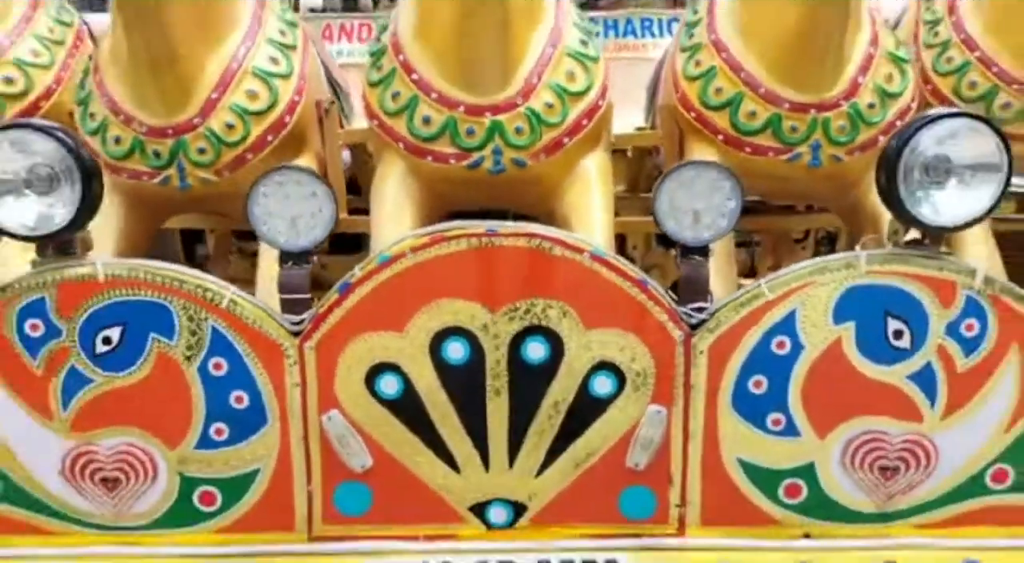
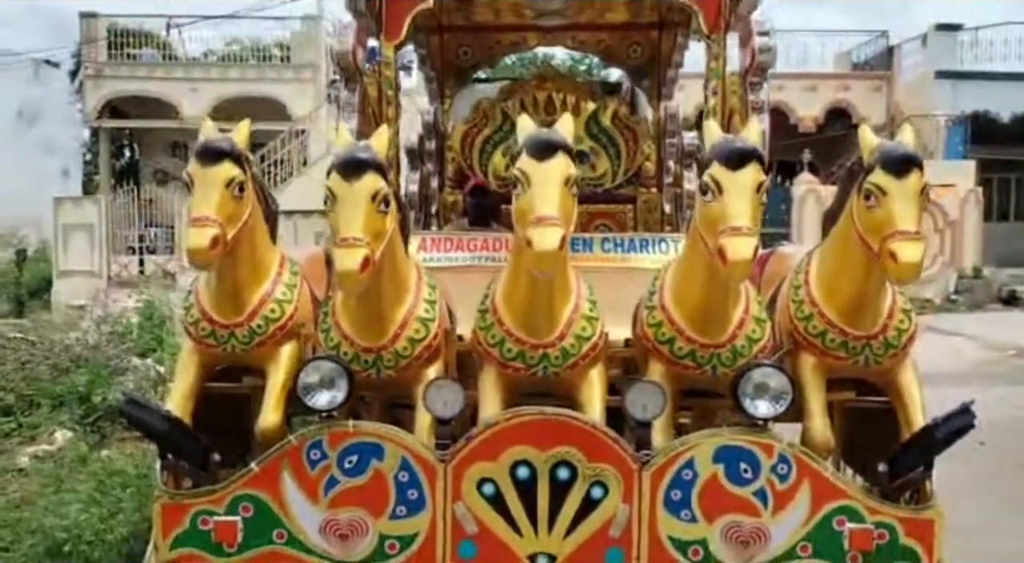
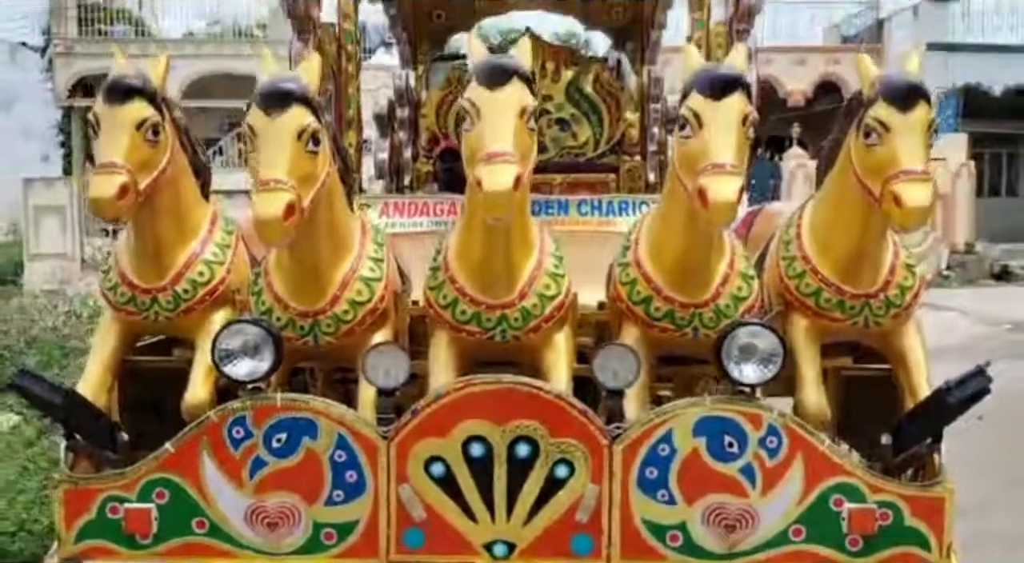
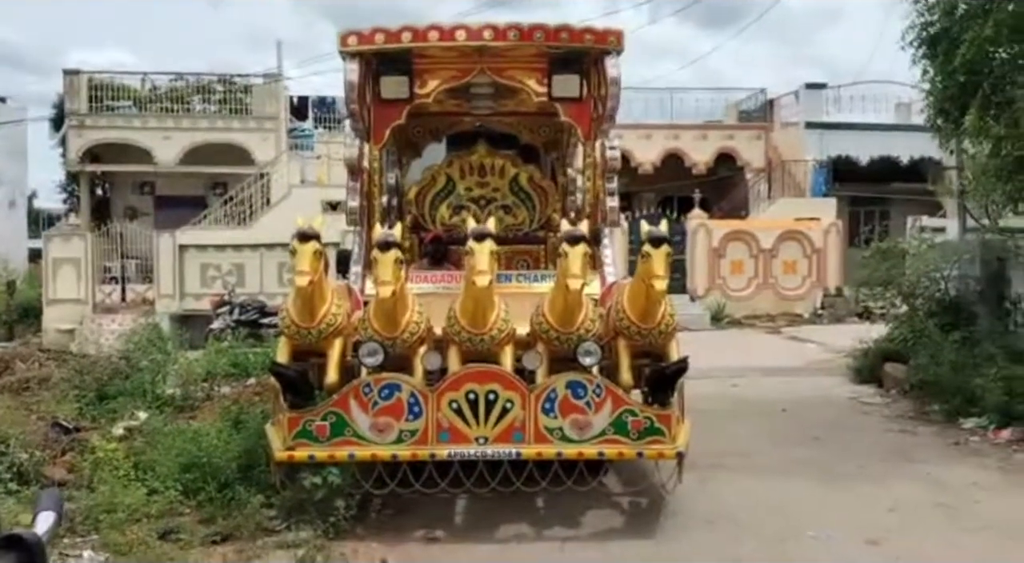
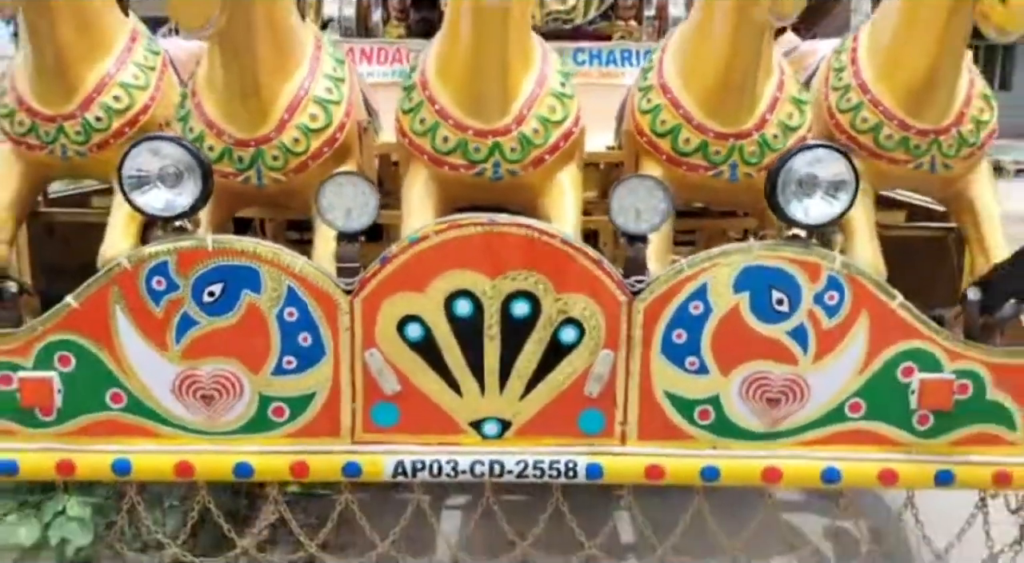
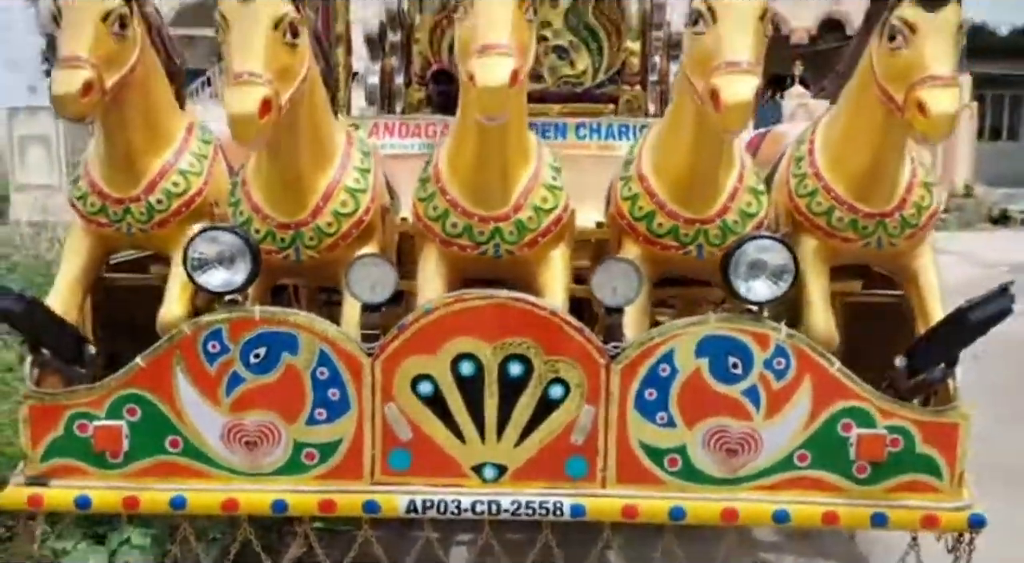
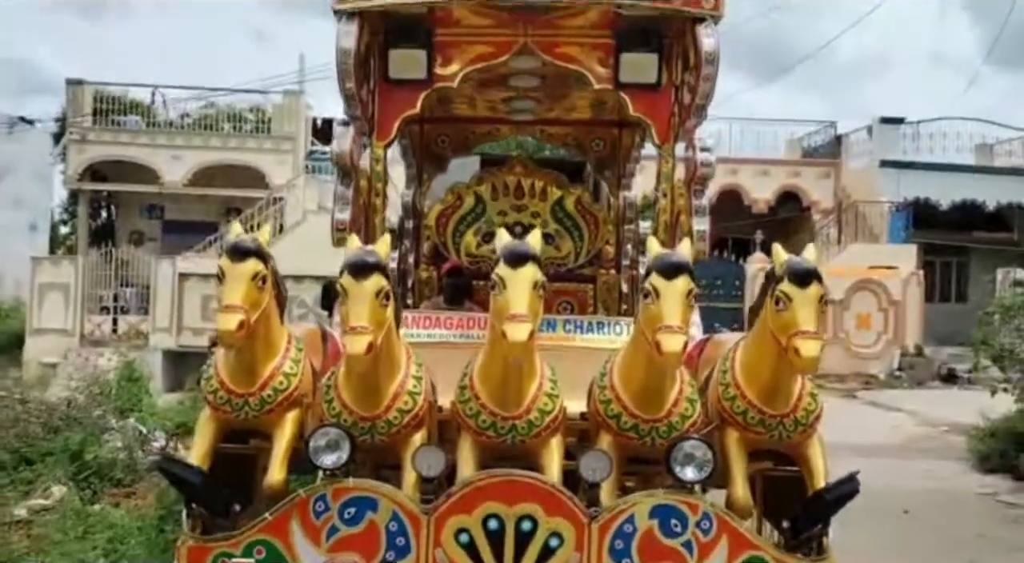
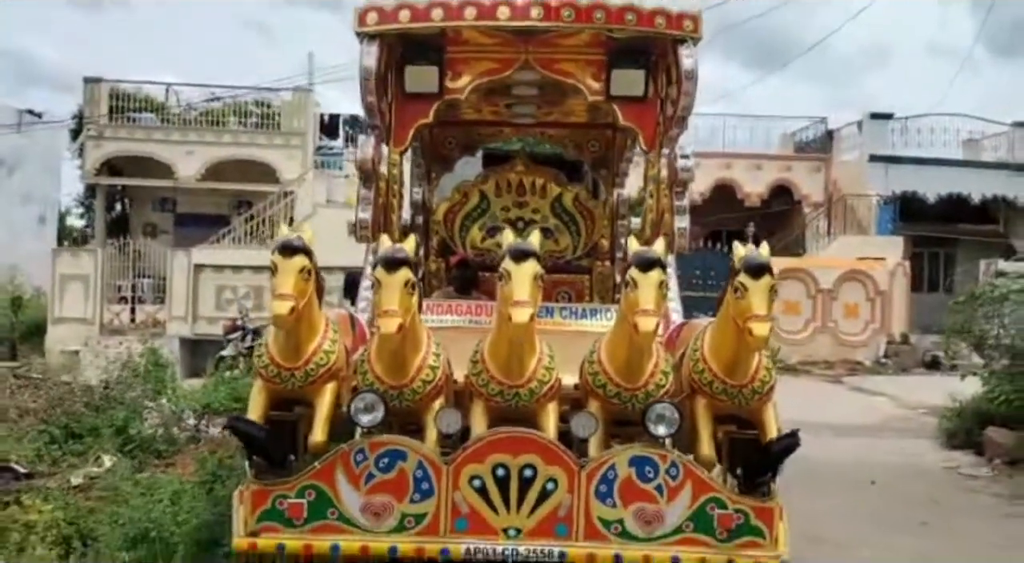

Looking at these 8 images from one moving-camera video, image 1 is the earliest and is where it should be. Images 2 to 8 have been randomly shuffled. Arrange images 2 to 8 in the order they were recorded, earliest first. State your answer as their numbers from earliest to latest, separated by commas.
5, 6, 3, 2, 7, 8, 4
